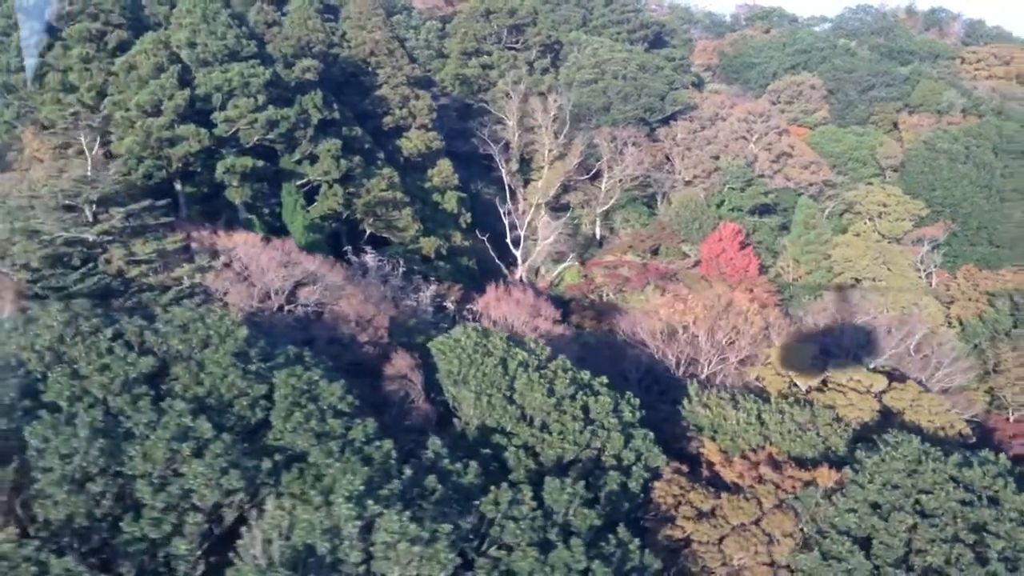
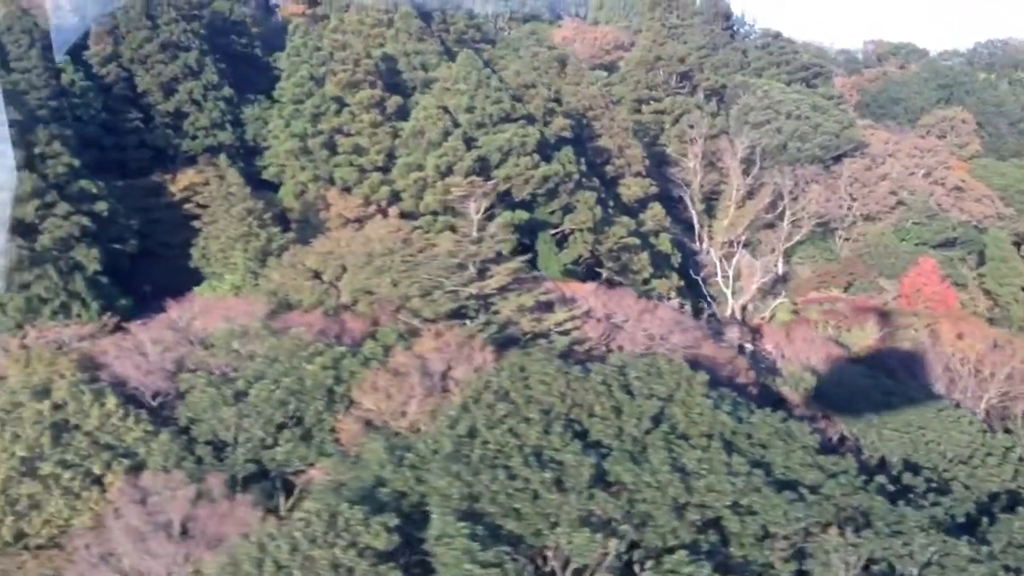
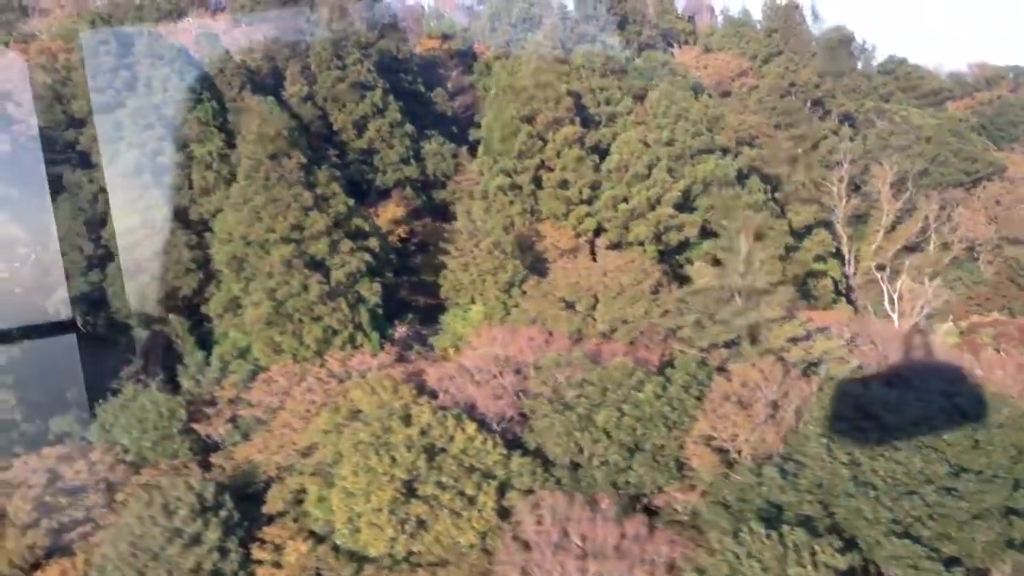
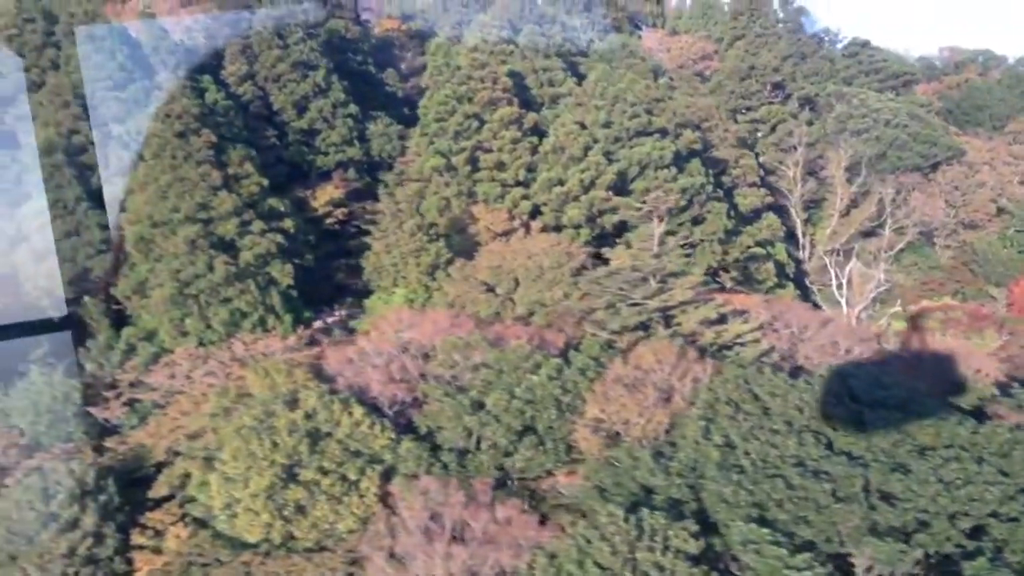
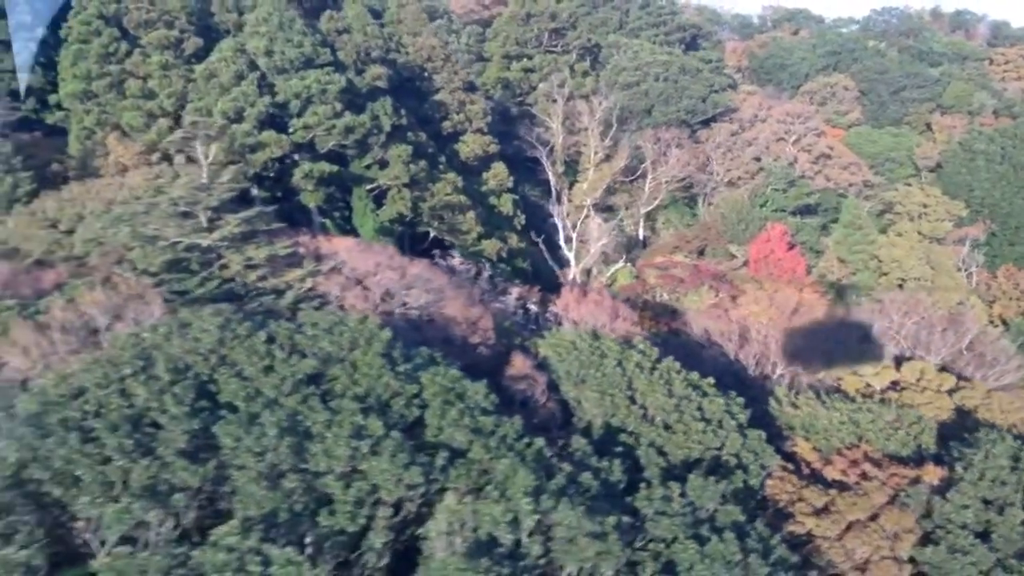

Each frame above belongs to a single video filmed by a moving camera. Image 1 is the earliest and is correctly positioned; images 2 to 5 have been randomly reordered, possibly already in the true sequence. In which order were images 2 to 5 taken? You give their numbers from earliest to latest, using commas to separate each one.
5, 2, 4, 3
